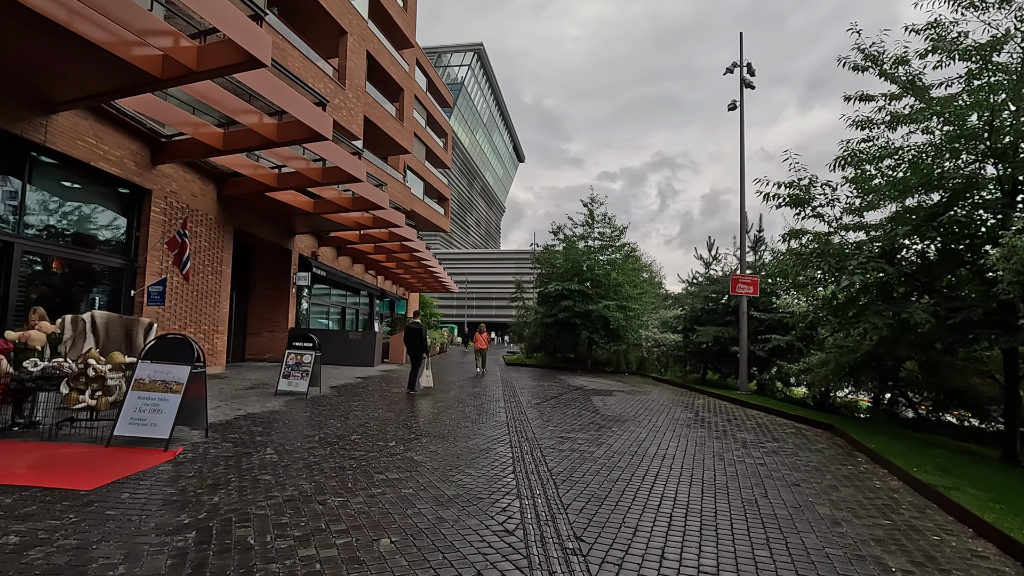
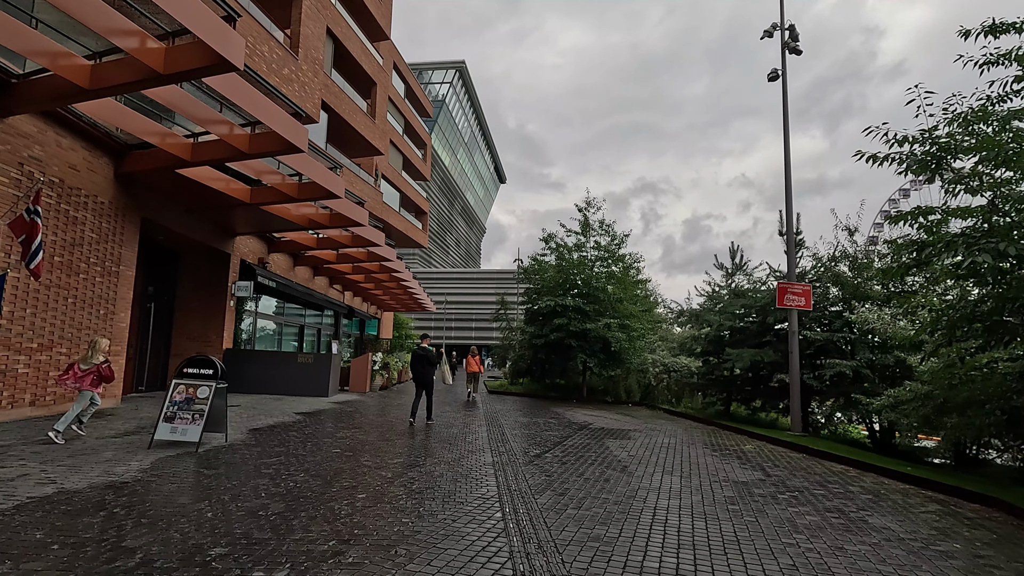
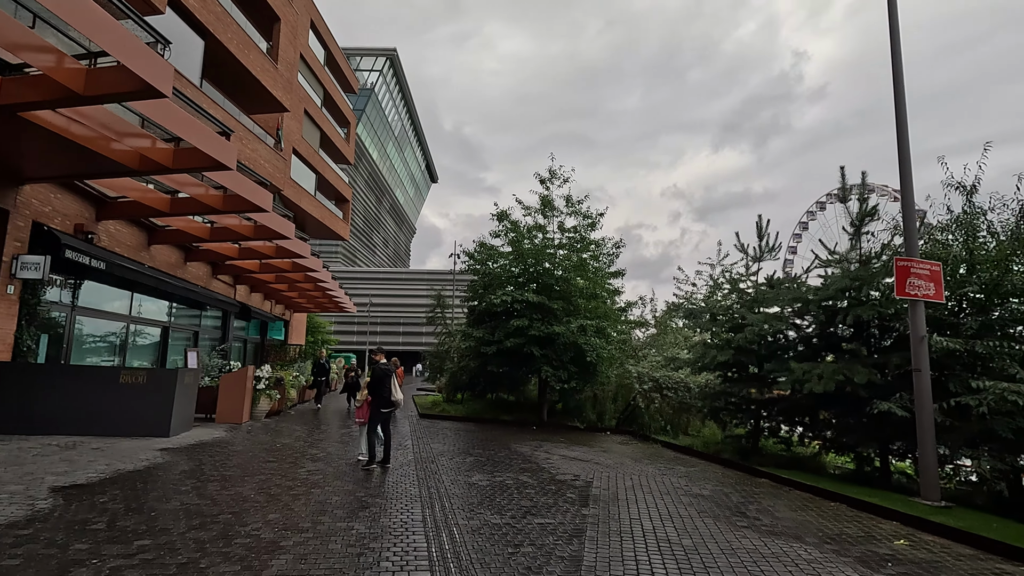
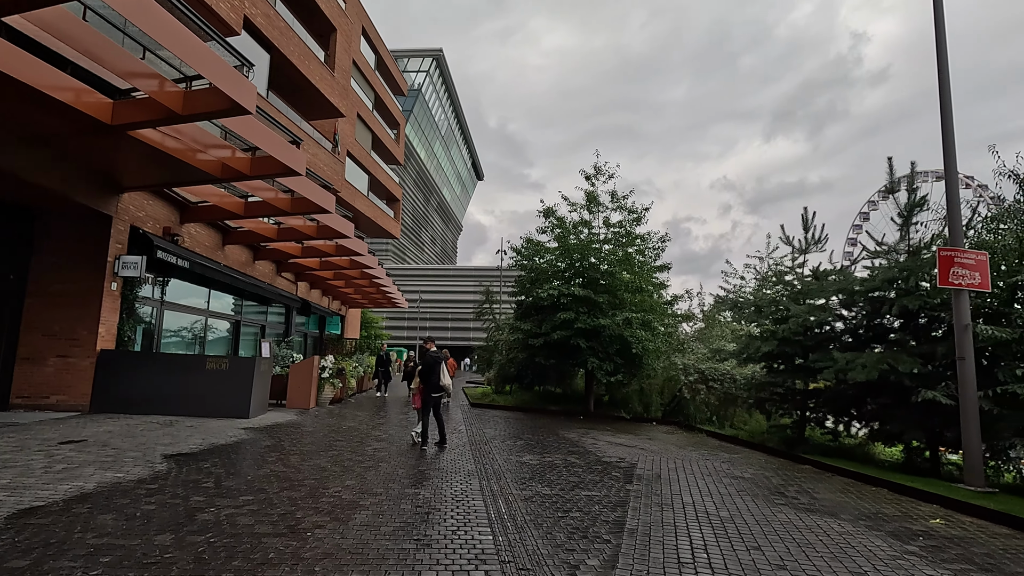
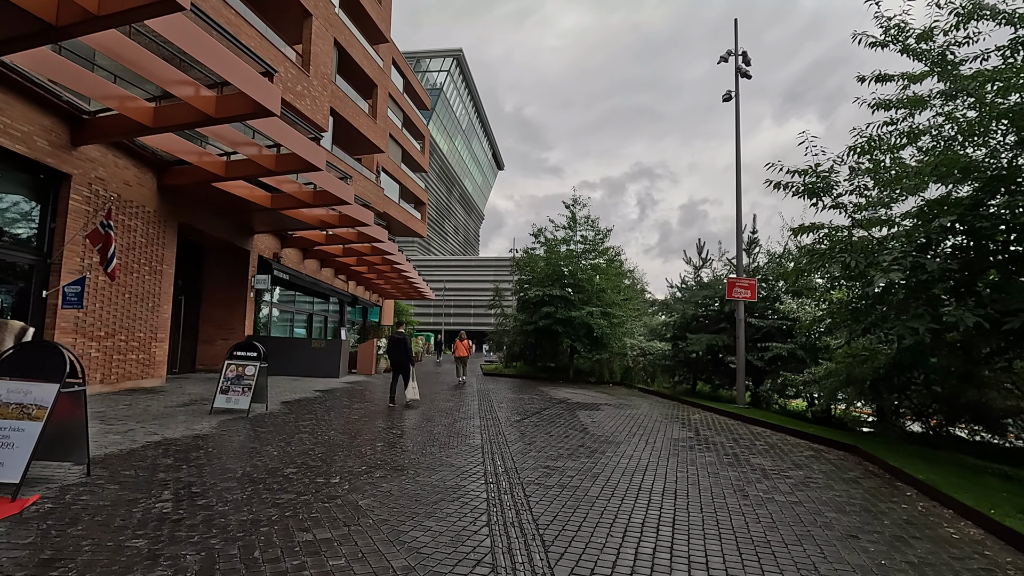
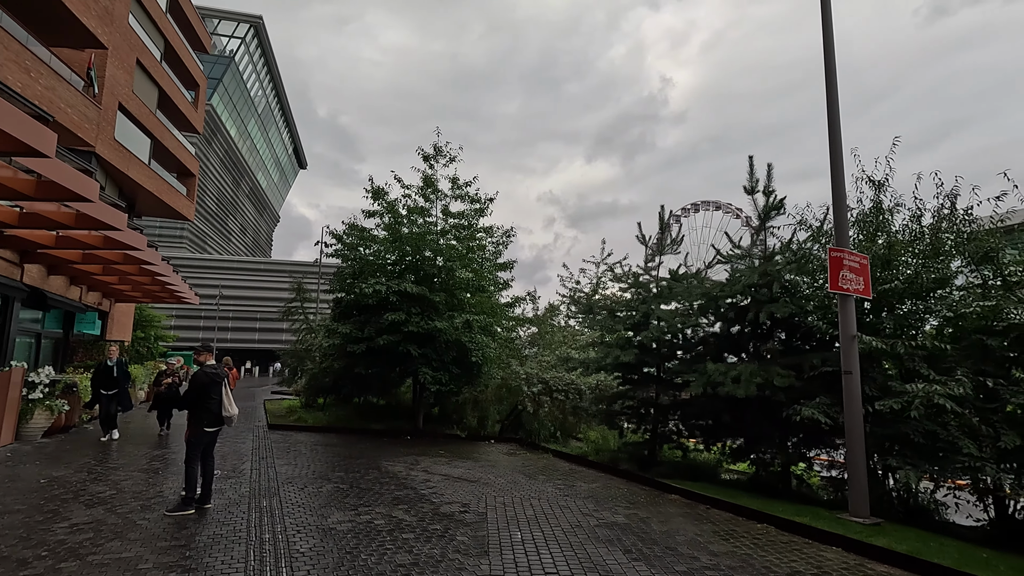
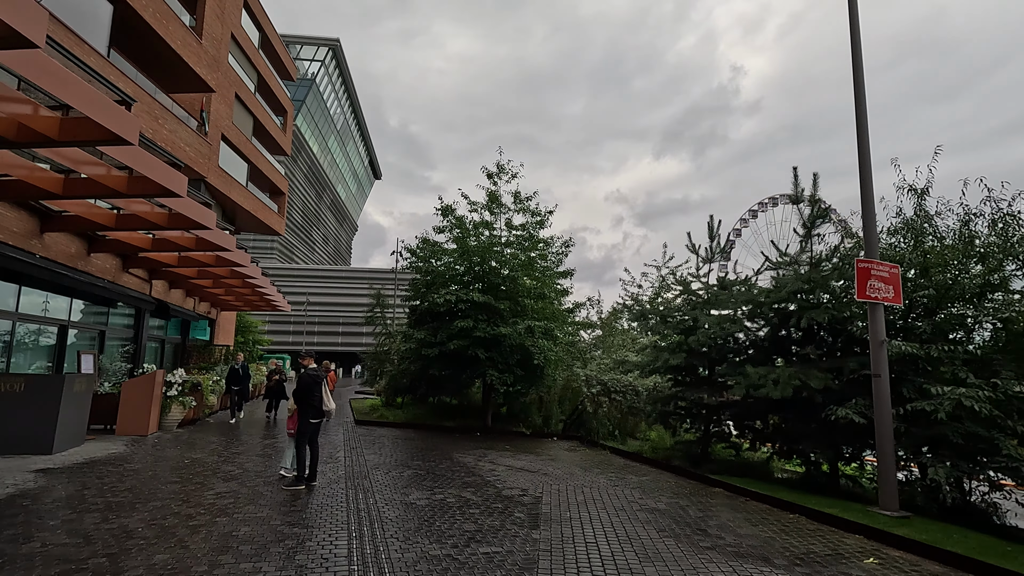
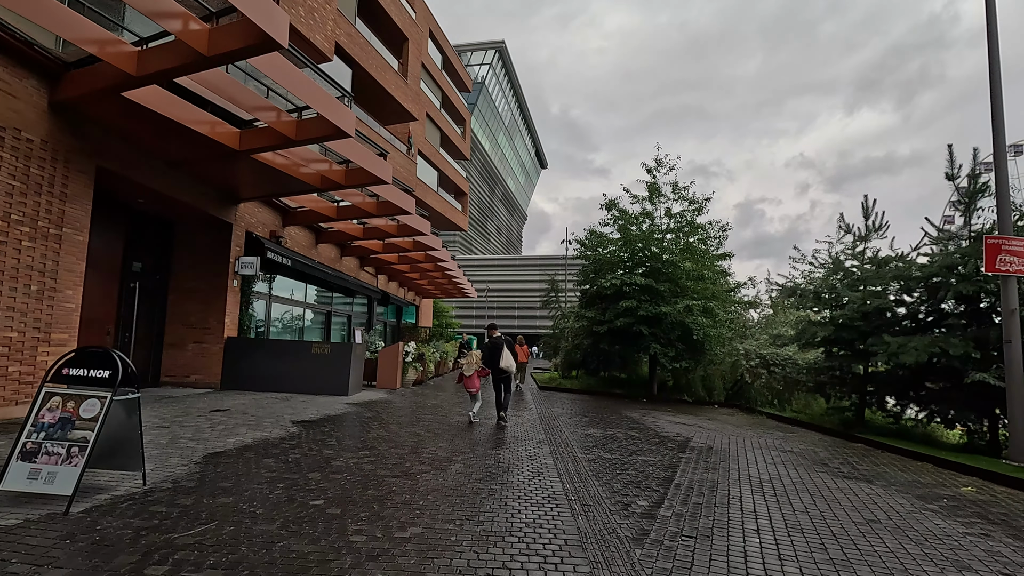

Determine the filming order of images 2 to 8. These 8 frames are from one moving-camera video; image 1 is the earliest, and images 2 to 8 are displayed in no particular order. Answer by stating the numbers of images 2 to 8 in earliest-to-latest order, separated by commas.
5, 2, 8, 4, 3, 7, 6
